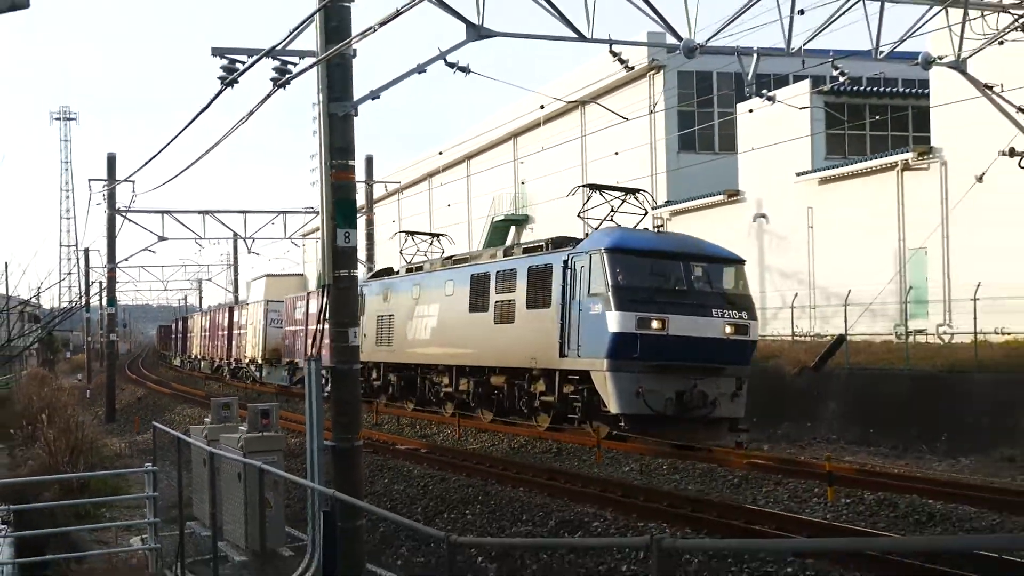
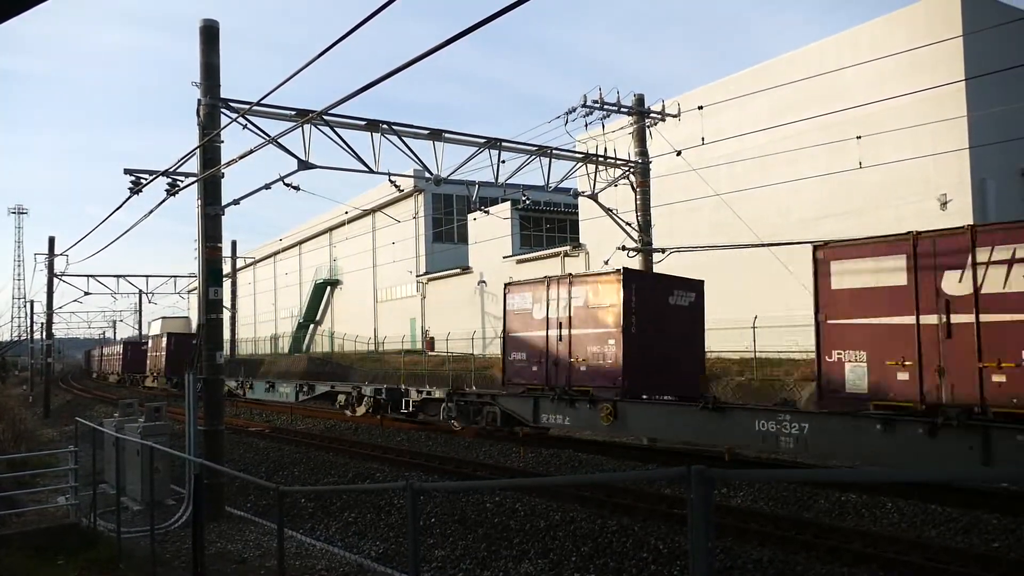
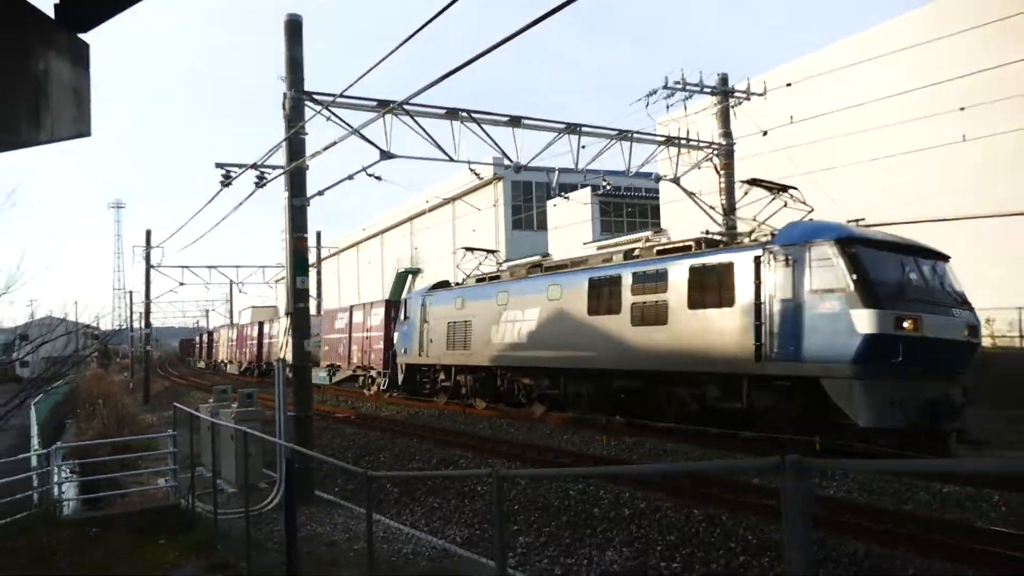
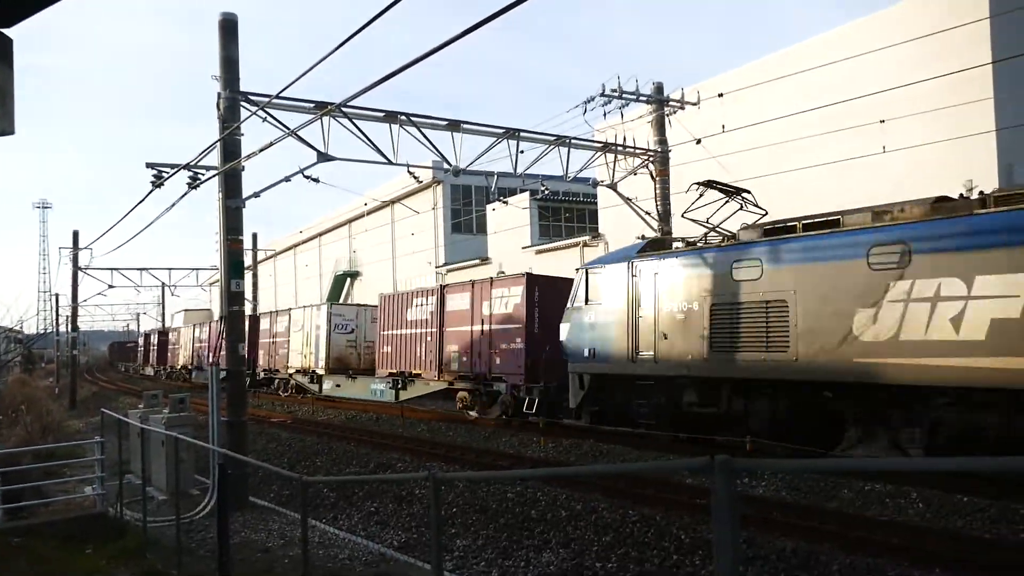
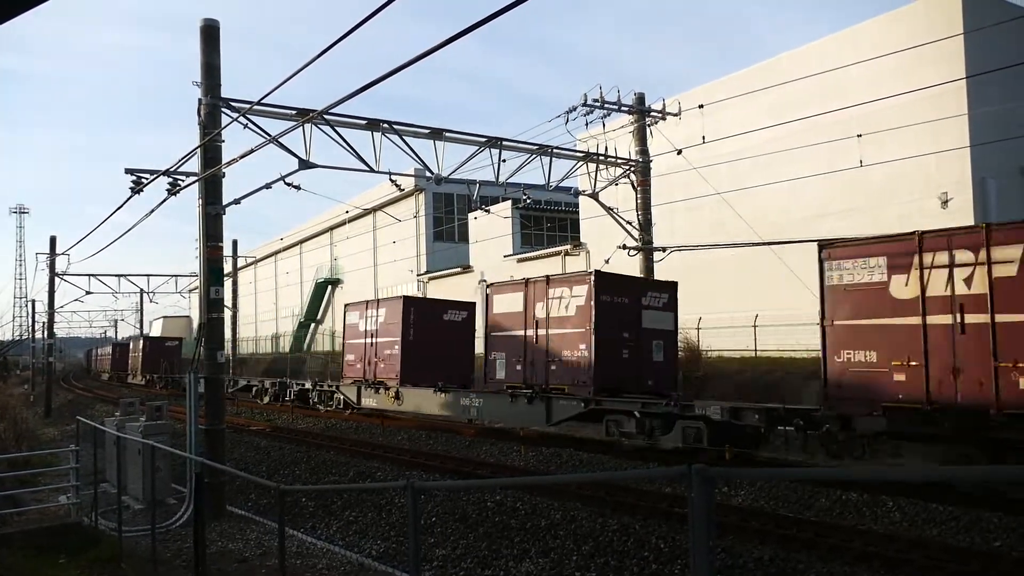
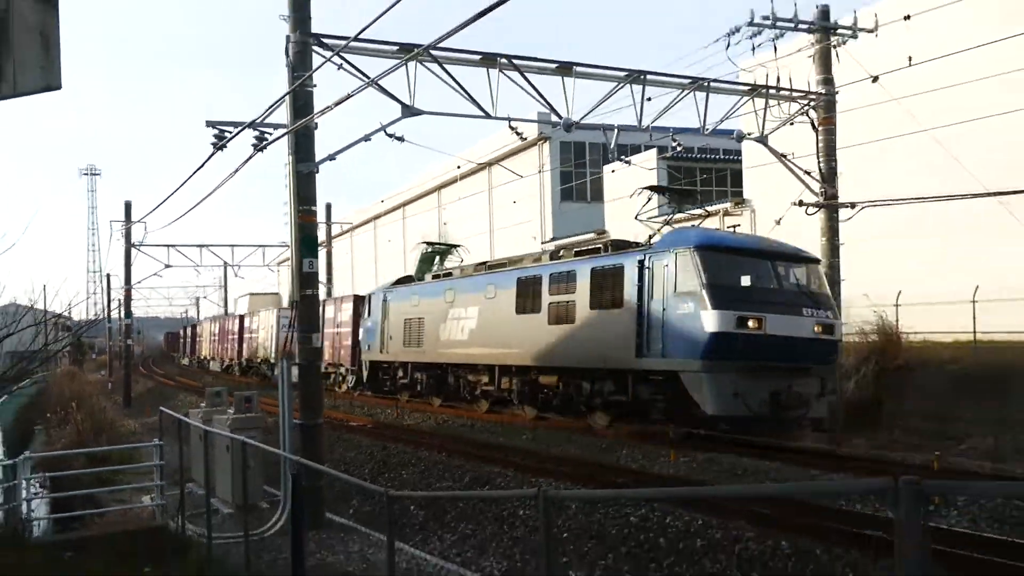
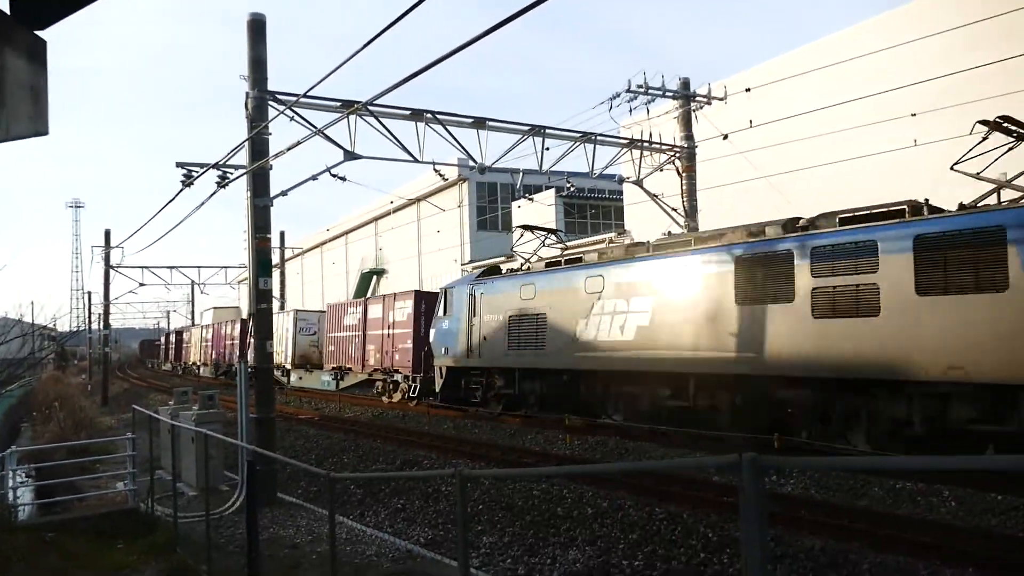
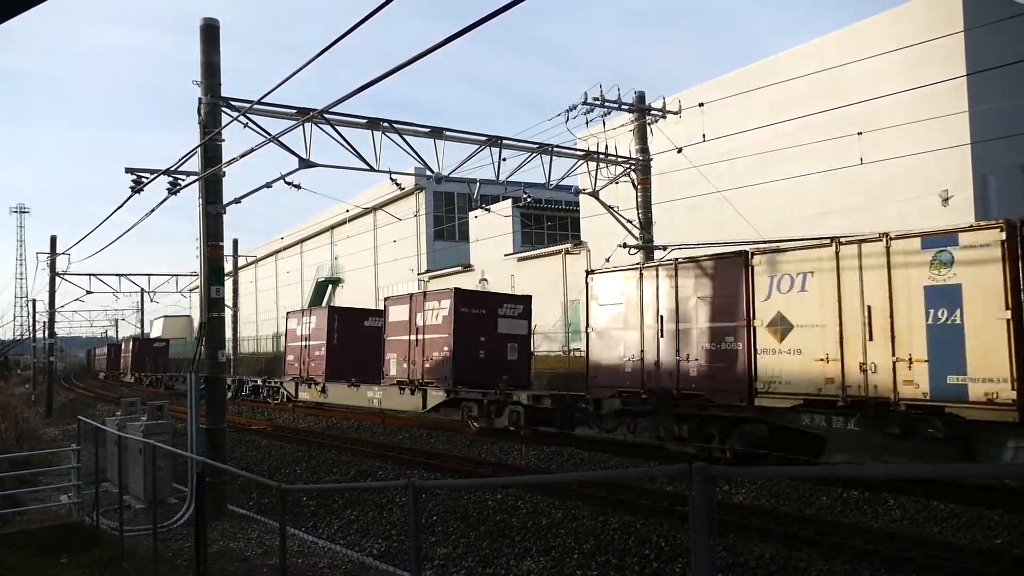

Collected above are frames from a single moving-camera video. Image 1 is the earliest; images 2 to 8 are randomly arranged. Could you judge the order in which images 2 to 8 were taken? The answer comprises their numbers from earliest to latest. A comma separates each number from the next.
6, 3, 7, 4, 8, 5, 2
